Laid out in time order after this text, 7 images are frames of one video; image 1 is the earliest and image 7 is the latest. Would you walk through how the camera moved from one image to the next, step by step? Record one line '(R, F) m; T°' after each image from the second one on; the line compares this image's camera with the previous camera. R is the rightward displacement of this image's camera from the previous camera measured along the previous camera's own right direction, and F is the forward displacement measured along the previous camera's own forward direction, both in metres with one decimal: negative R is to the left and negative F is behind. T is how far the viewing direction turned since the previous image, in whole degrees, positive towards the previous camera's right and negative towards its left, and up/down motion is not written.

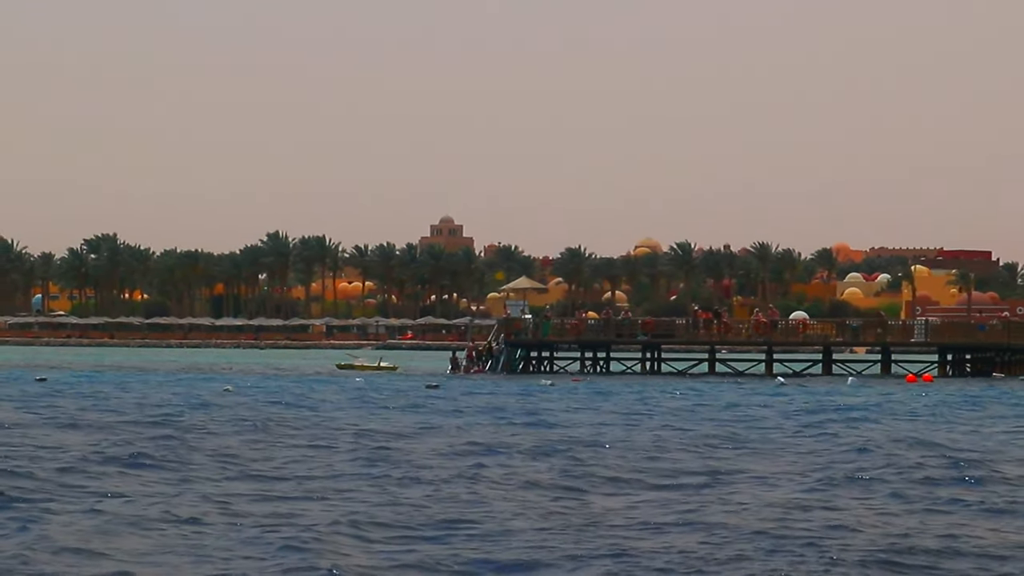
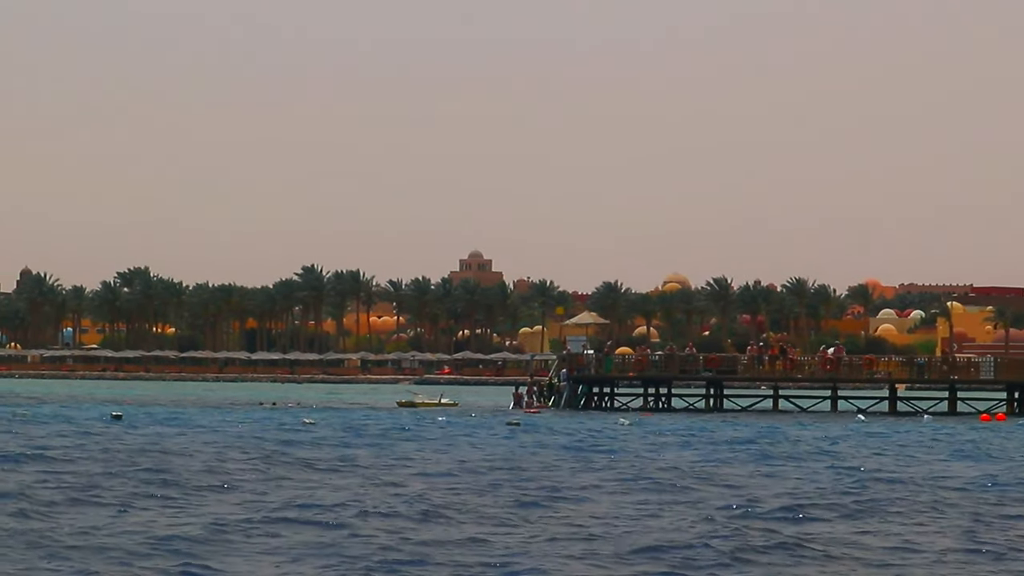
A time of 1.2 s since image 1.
(-1.4, +0.3) m; -1°
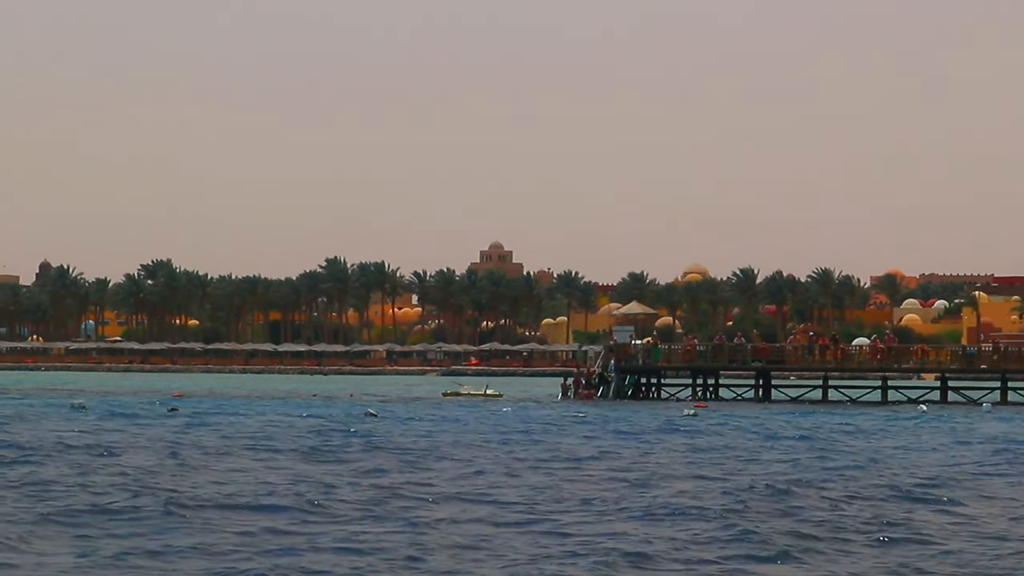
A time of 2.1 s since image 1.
(-1.1, +0.3) m; 0°
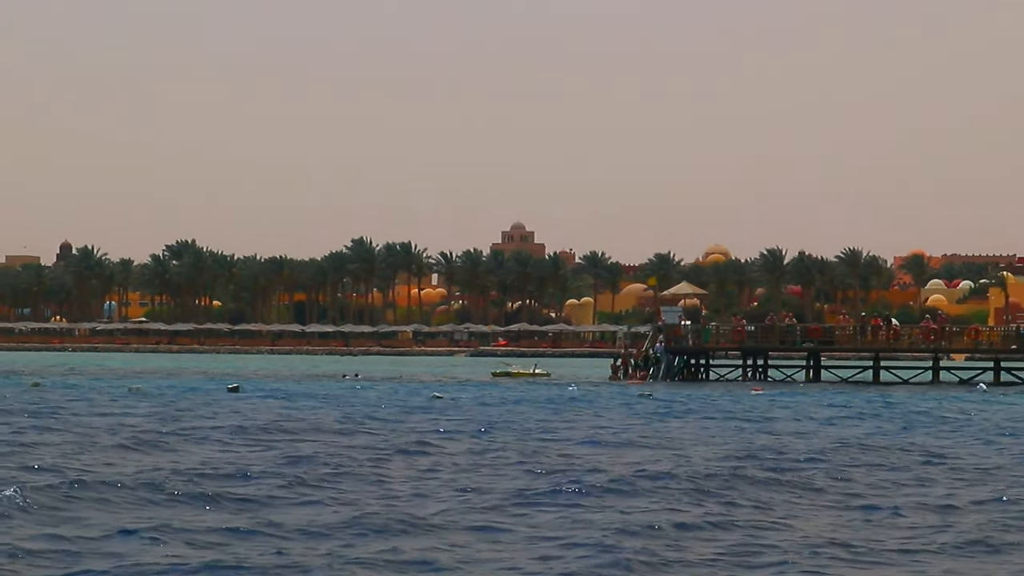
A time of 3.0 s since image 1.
(-1.1, +0.2) m; 0°
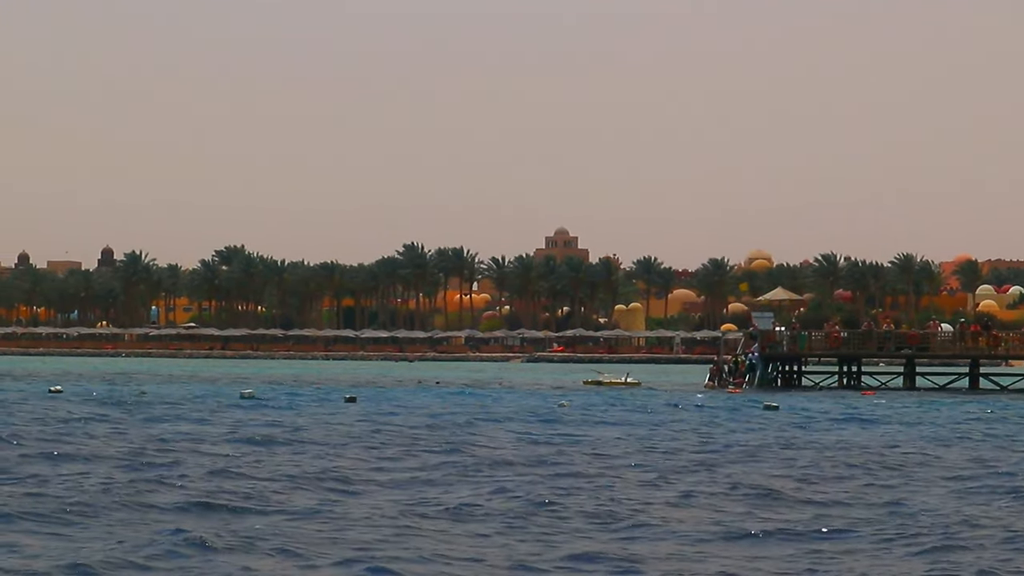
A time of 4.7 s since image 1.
(-2.0, +0.3) m; -1°
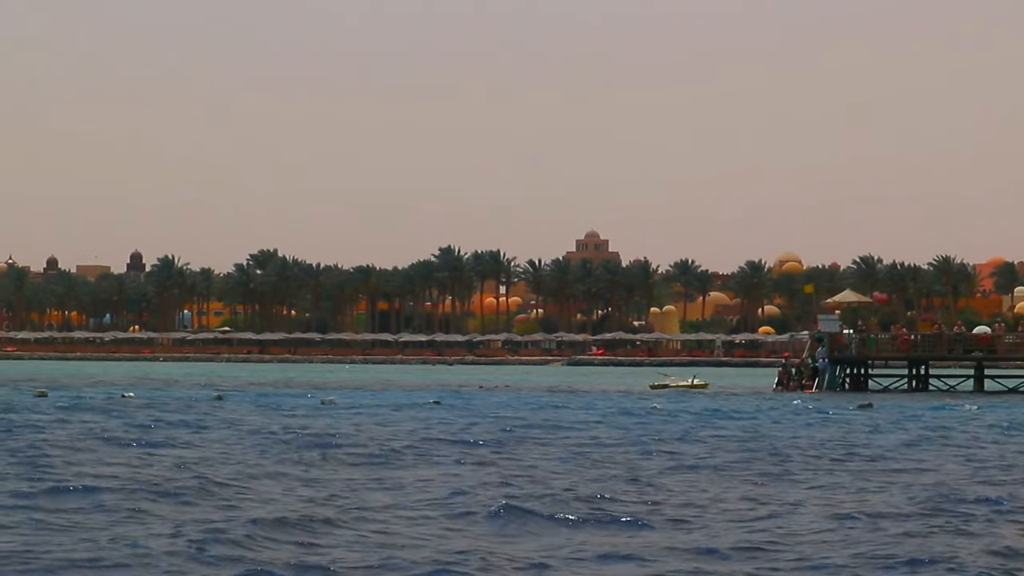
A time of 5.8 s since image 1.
(-1.4, +0.3) m; -1°
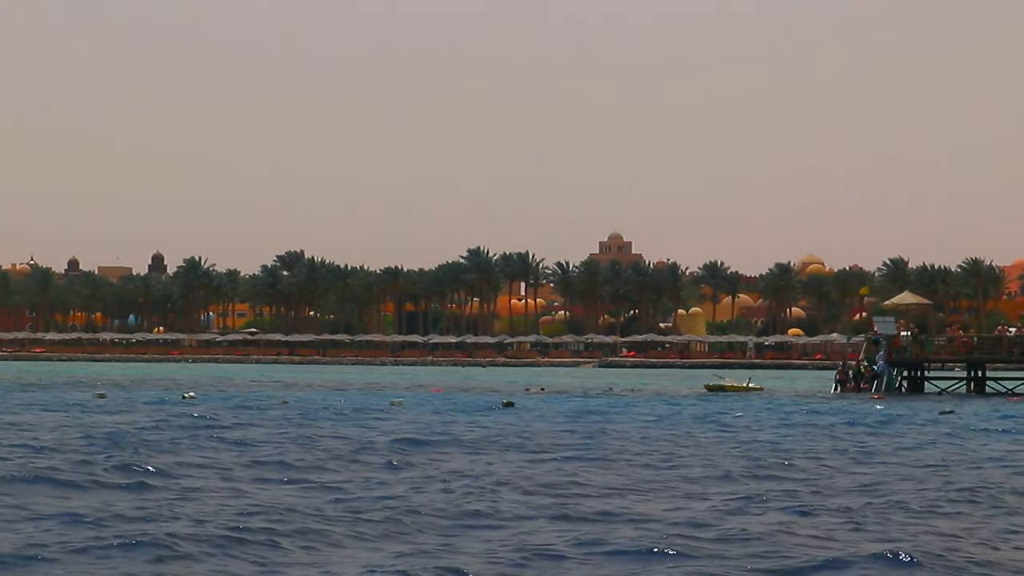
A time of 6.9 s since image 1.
(-1.3, +0.1) m; 0°
